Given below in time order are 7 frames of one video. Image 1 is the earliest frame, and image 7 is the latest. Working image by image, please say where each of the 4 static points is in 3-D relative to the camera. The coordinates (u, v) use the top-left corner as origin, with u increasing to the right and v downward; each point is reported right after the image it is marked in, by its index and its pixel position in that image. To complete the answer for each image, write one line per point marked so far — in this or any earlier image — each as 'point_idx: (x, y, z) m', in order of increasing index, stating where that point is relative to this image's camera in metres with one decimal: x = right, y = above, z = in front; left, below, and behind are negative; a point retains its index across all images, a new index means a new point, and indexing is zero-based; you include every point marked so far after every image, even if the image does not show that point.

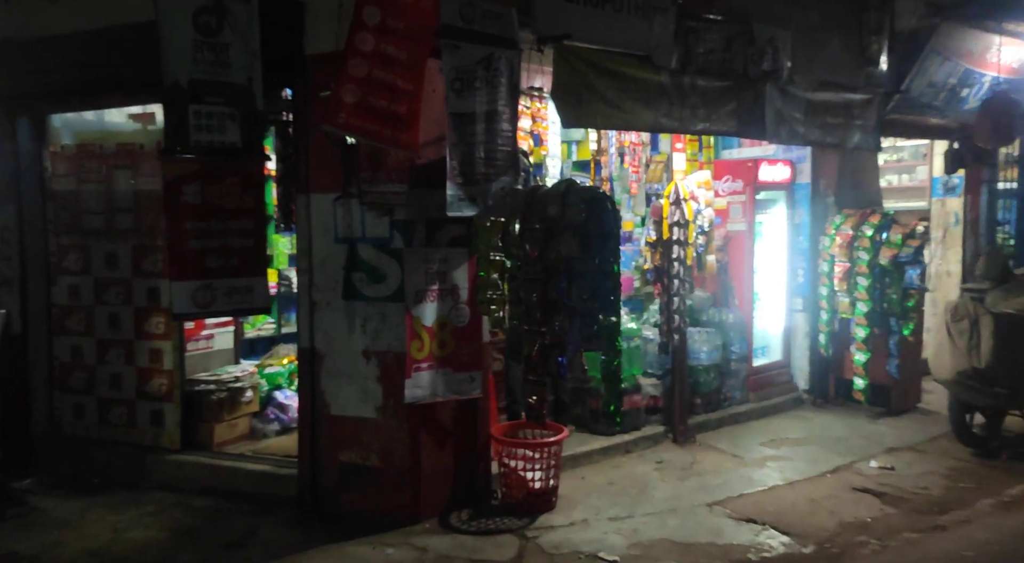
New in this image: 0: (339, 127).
0: (-0.8, +0.7, +3.4) m
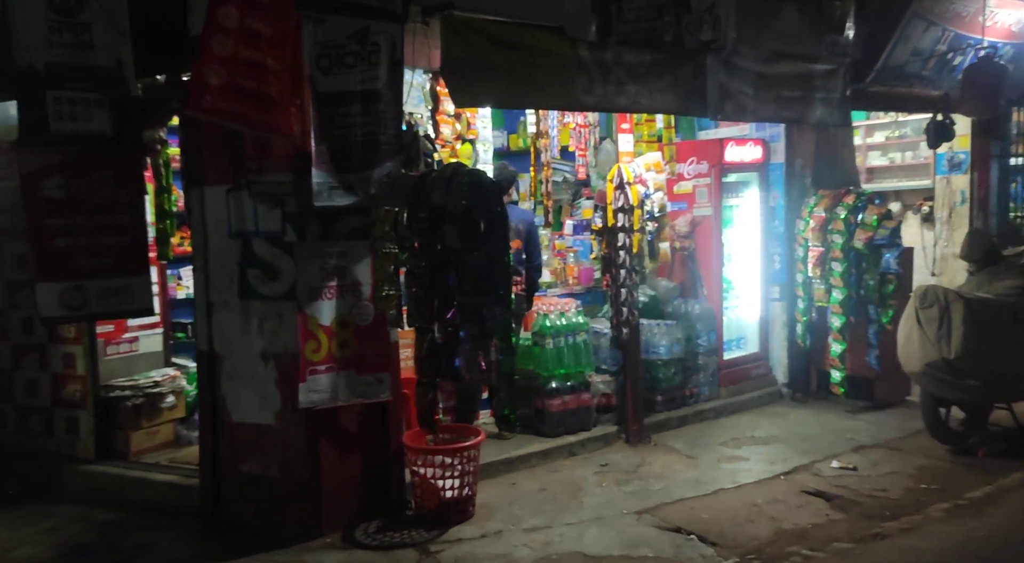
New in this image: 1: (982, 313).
0: (-1.3, +0.7, +3.1) m
1: (+3.0, -0.2, +4.6) m
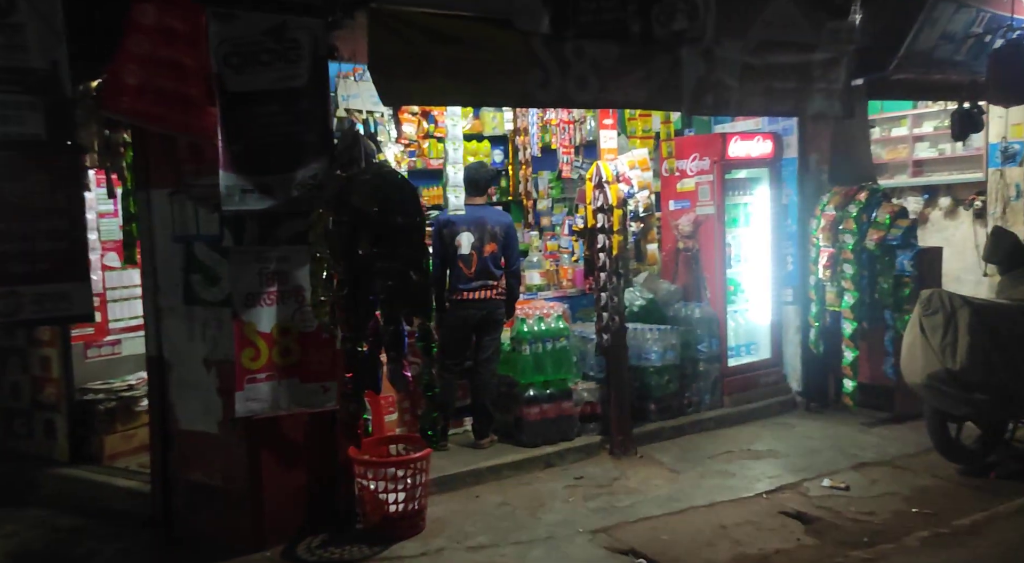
0: (-1.7, +0.7, +3.0) m
1: (+2.8, -0.2, +4.1) m
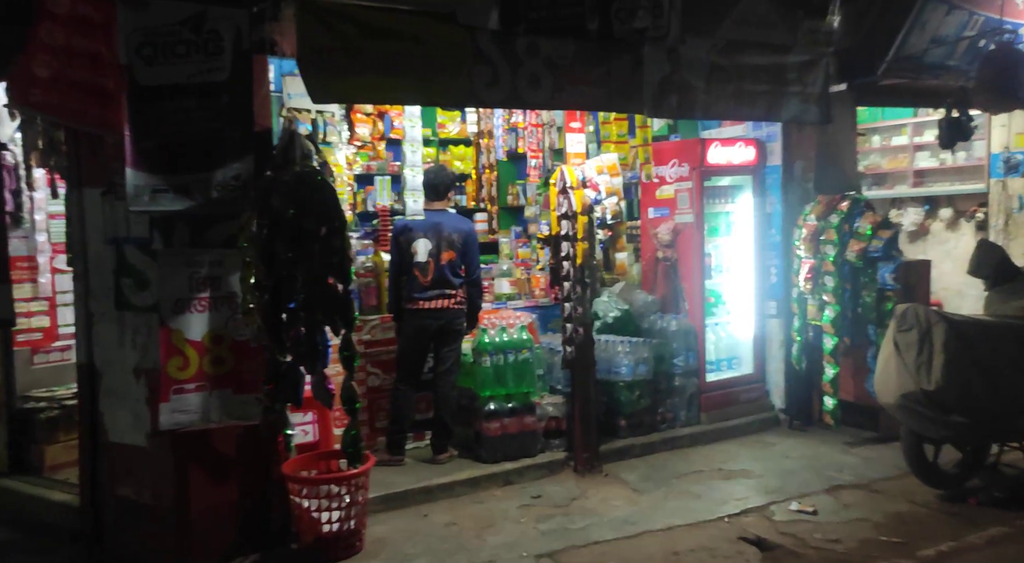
0: (-1.9, +0.7, +2.9) m
1: (+2.5, -0.3, +3.9) m
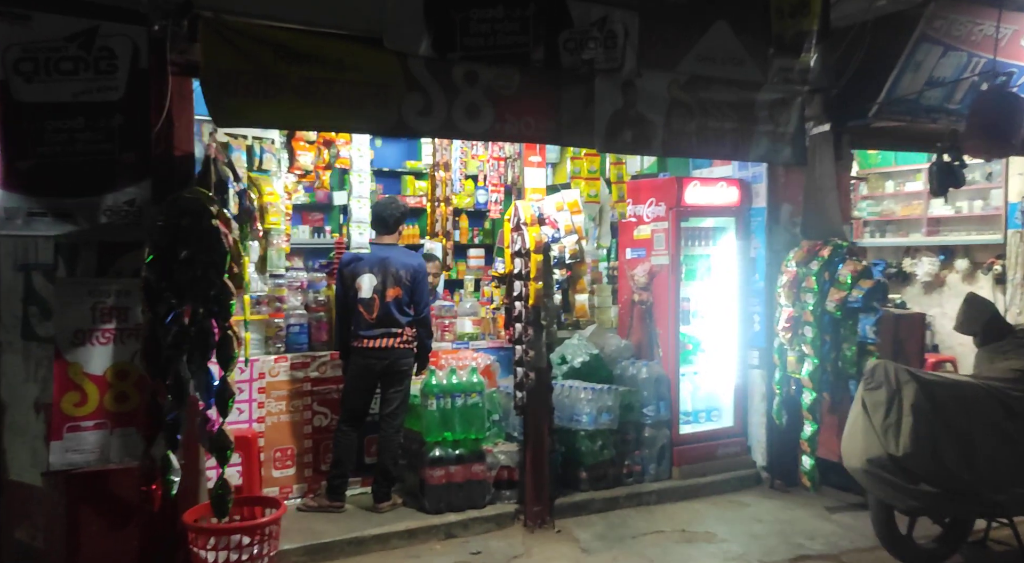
0: (-2.3, +0.6, +2.8) m
1: (+2.1, -0.6, +3.5) m
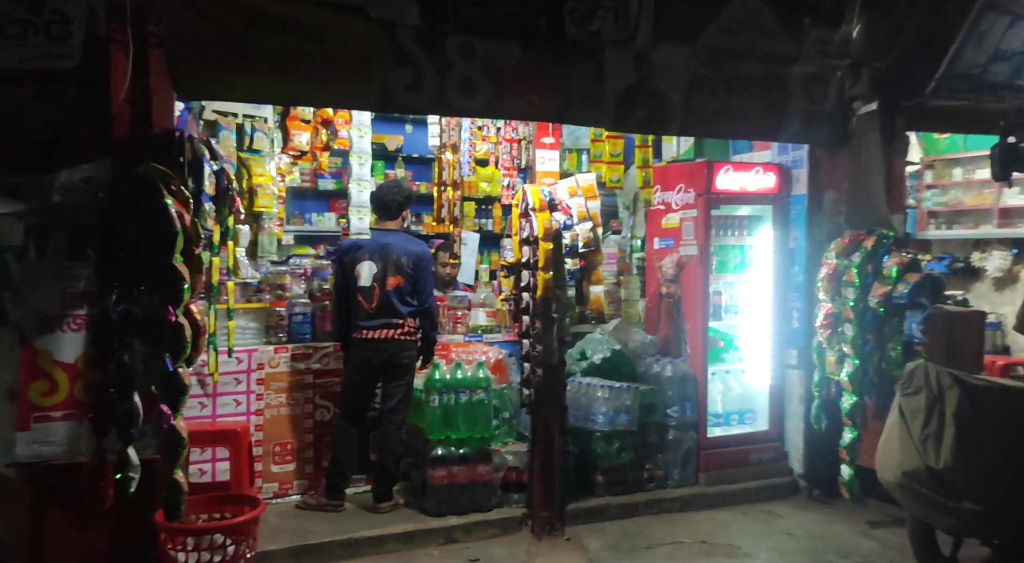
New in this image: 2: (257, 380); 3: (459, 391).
0: (-2.4, +0.7, +2.6) m
1: (+2.1, -0.6, +3.1) m
2: (-1.5, -0.6, +4.3) m
3: (-0.3, -0.7, +4.3) m
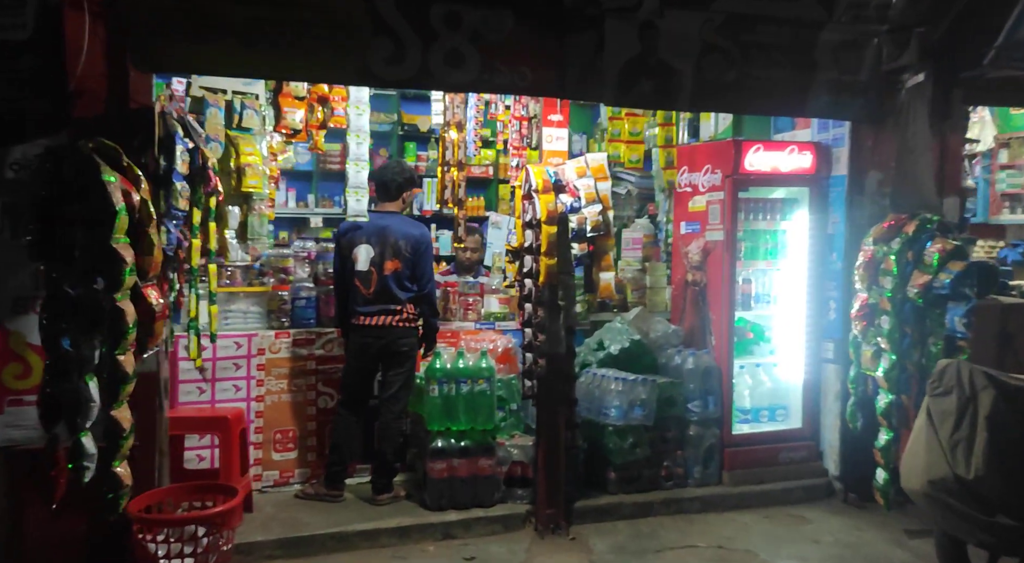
0: (-2.4, +0.7, +2.6) m
1: (+2.0, -0.5, +2.7) m
2: (-1.5, -0.5, +4.2) m
3: (-0.3, -0.6, +4.1) m
